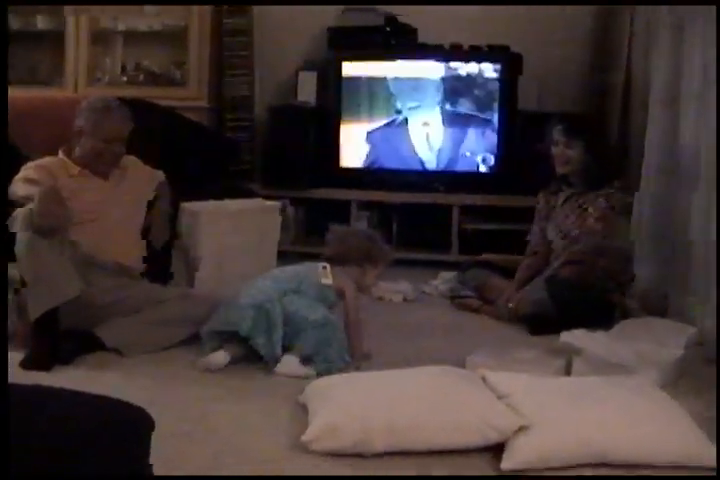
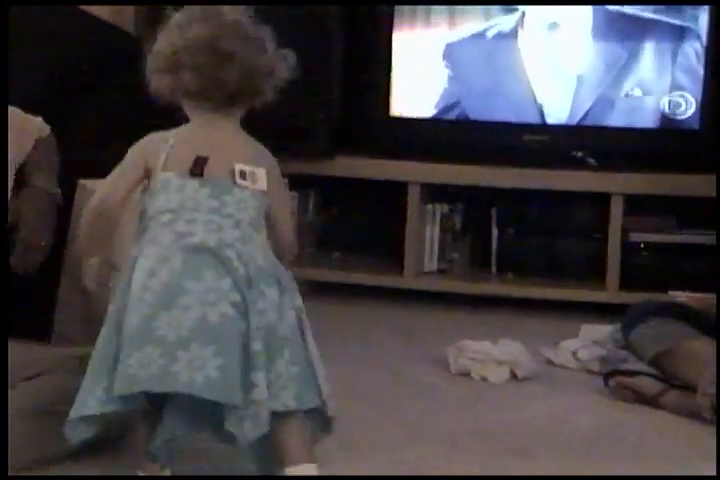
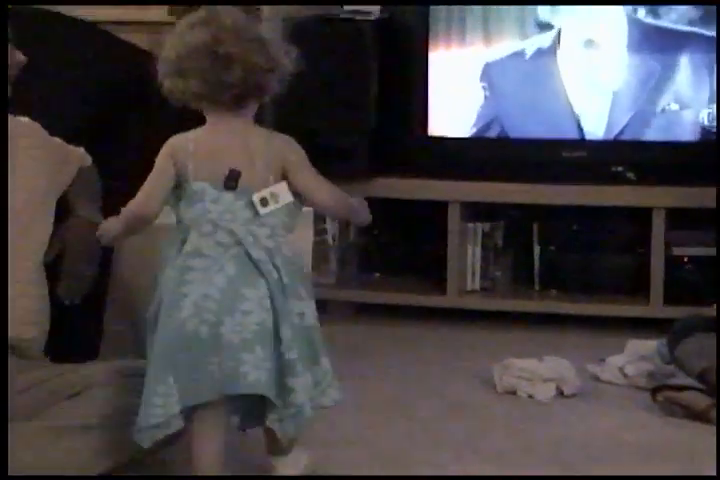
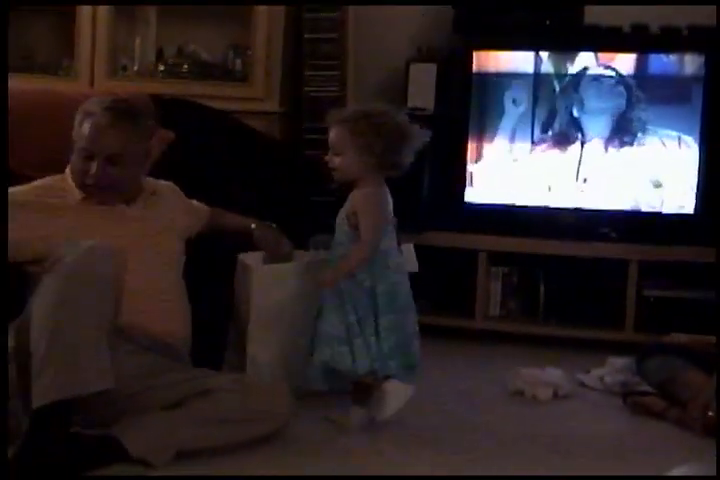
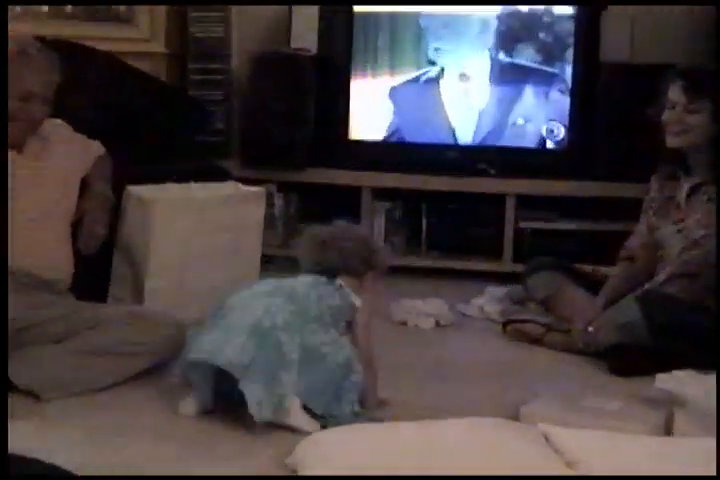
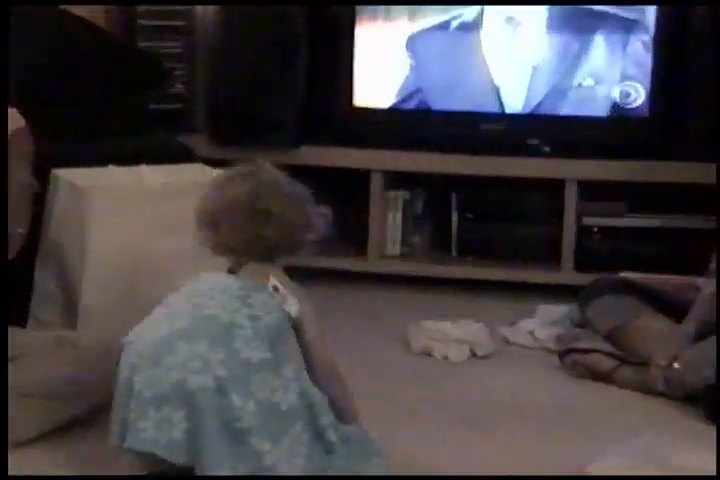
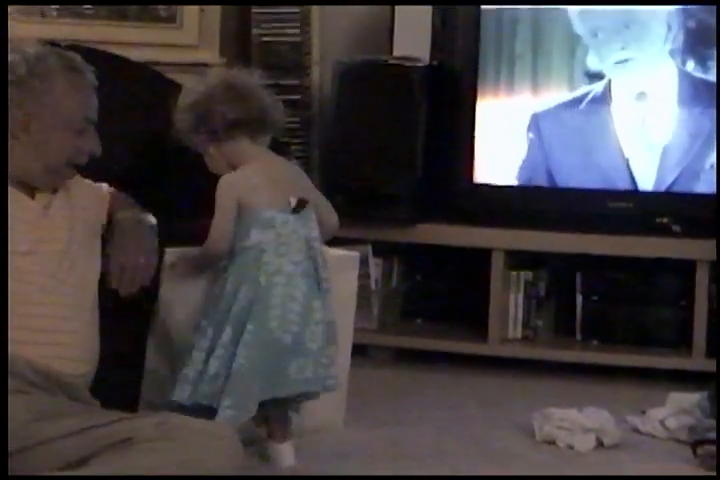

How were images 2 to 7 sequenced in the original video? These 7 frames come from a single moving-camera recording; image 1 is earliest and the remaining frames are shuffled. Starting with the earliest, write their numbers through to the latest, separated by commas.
5, 6, 2, 3, 7, 4
